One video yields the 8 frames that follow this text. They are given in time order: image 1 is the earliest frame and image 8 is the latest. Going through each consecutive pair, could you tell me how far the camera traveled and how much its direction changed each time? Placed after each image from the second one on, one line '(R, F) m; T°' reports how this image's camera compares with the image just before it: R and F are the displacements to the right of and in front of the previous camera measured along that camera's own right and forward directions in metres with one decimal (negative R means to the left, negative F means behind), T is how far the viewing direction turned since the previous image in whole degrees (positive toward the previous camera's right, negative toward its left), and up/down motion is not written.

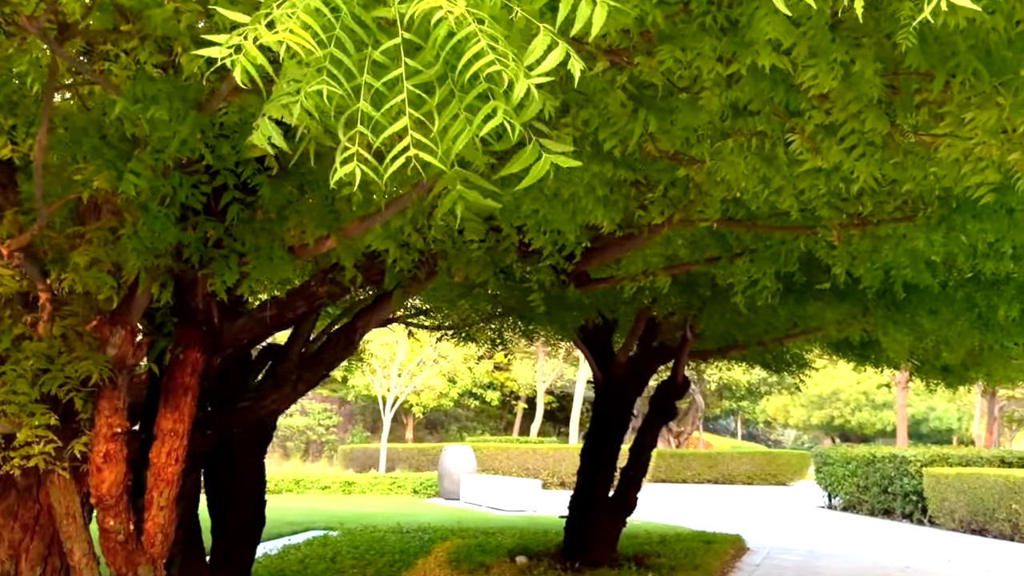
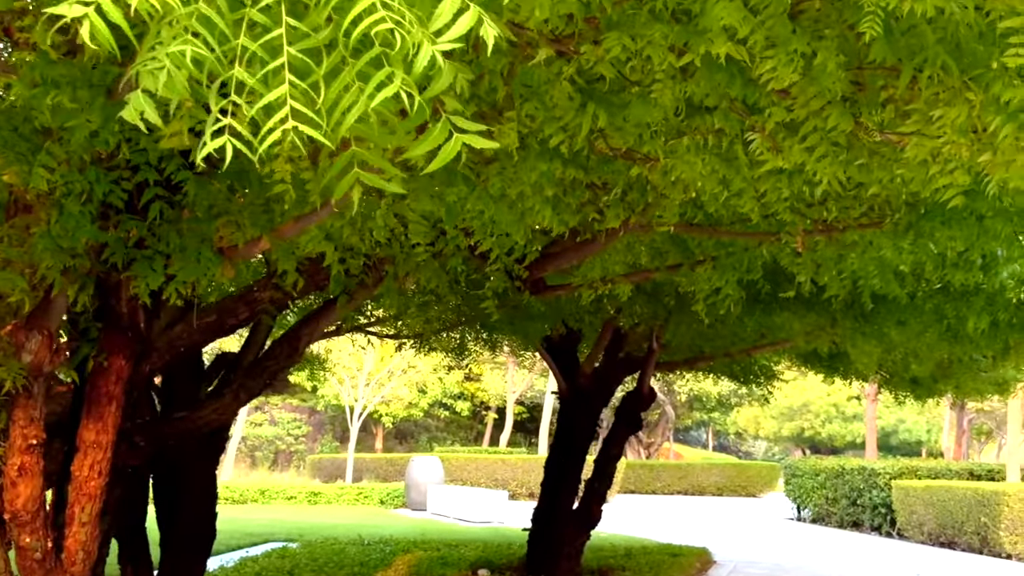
(+0.1, +0.2) m; +1°
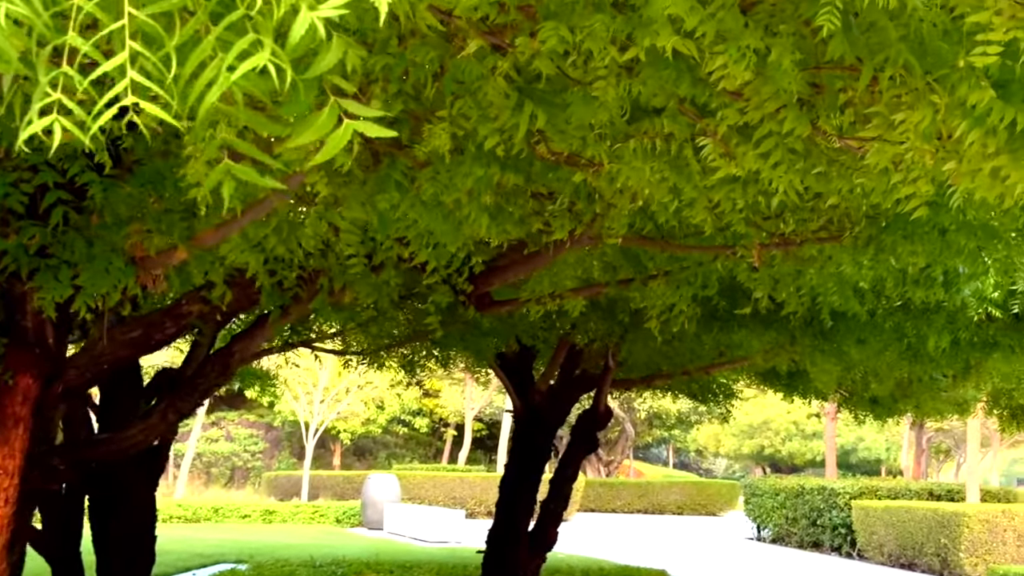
(+0.1, +0.3) m; +1°
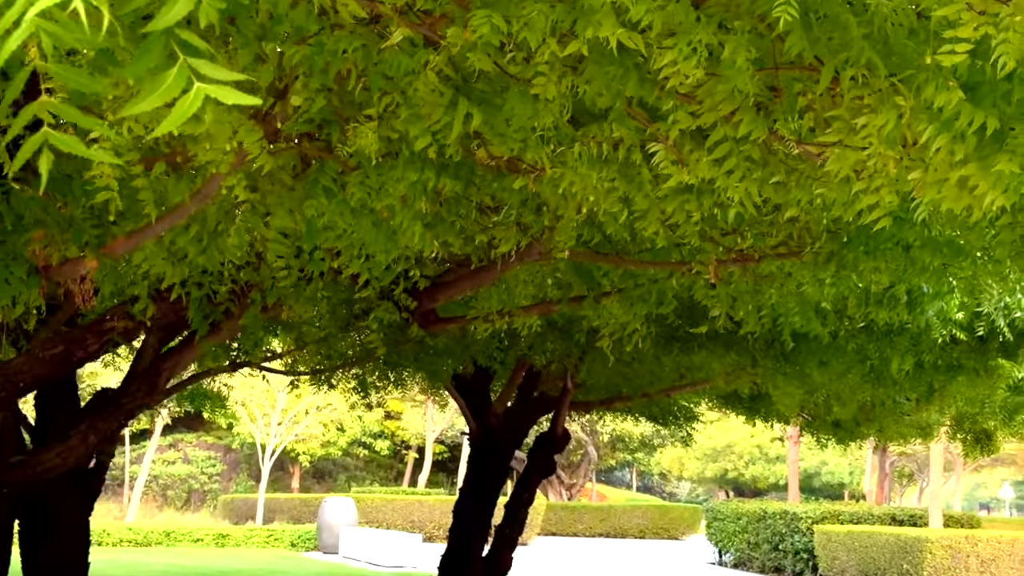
(+0.1, +0.2) m; +1°
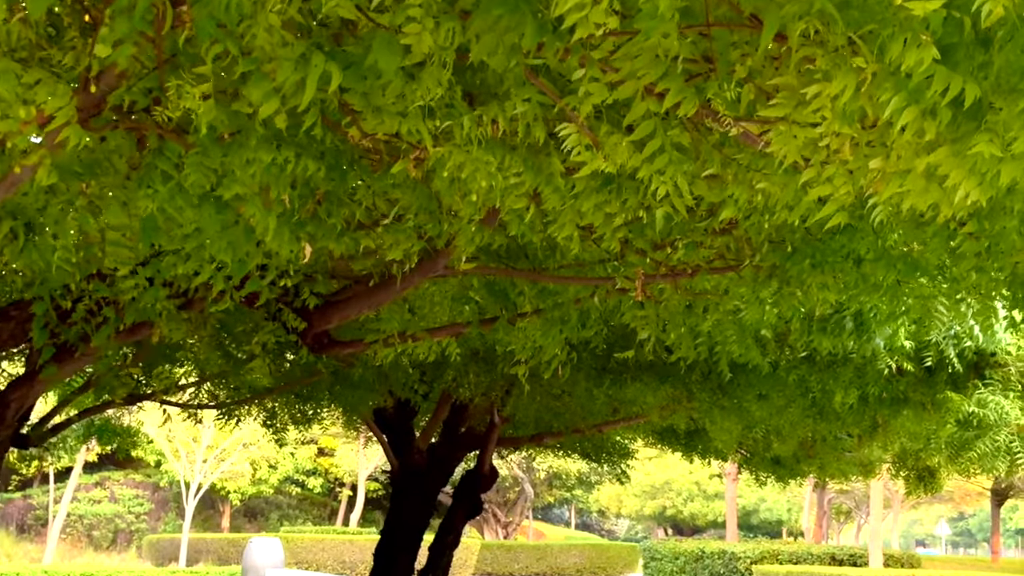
(+0.1, +0.6) m; +2°
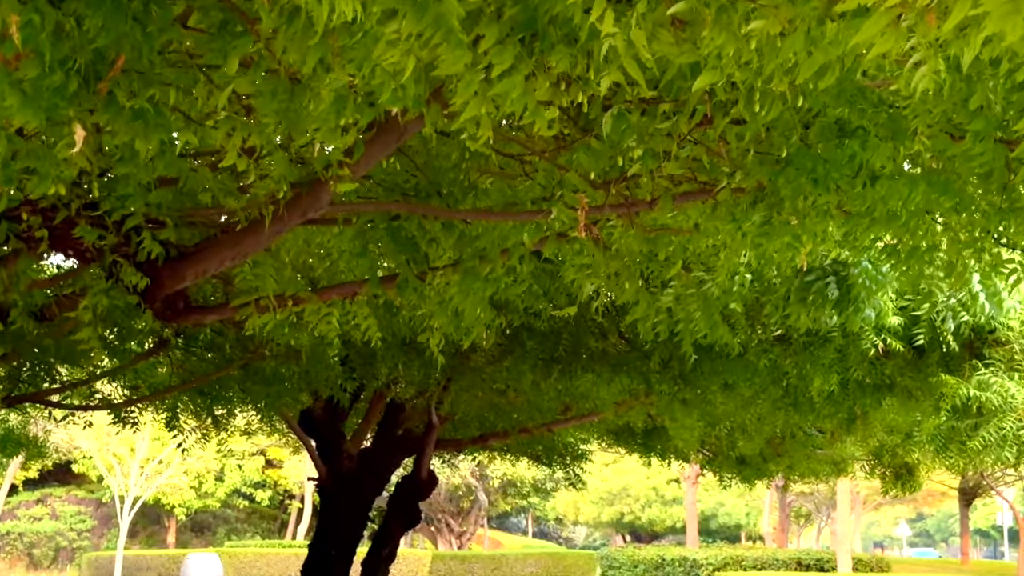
(+0.1, +1.0) m; +2°
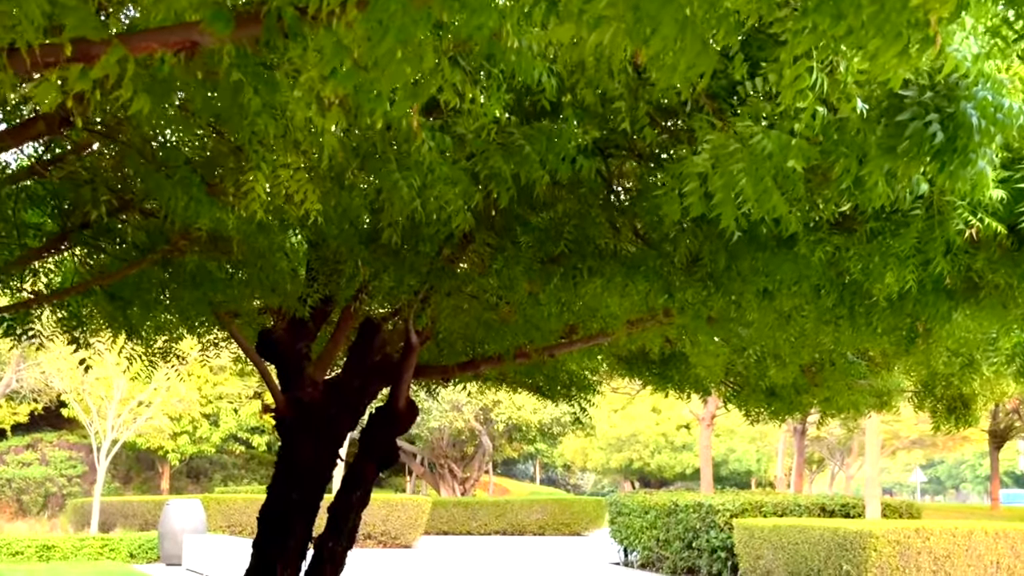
(+0.1, +1.5) m; 0°
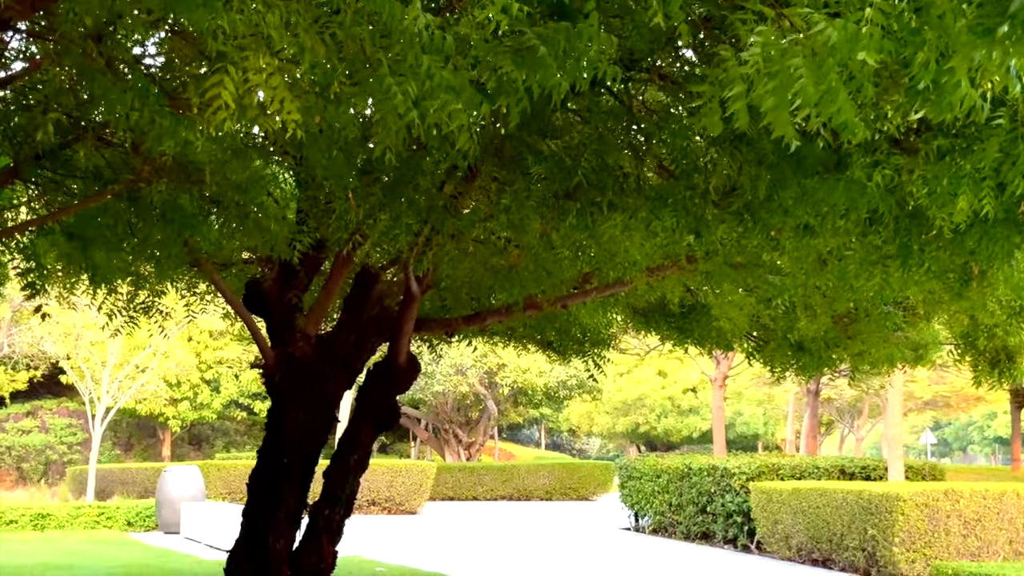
(0.0, +0.7) m; 0°
